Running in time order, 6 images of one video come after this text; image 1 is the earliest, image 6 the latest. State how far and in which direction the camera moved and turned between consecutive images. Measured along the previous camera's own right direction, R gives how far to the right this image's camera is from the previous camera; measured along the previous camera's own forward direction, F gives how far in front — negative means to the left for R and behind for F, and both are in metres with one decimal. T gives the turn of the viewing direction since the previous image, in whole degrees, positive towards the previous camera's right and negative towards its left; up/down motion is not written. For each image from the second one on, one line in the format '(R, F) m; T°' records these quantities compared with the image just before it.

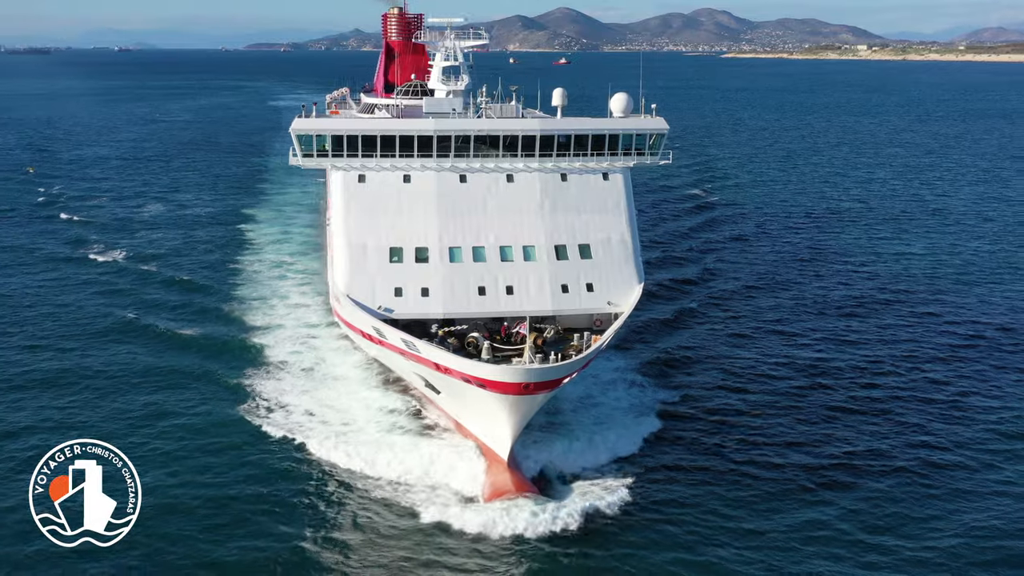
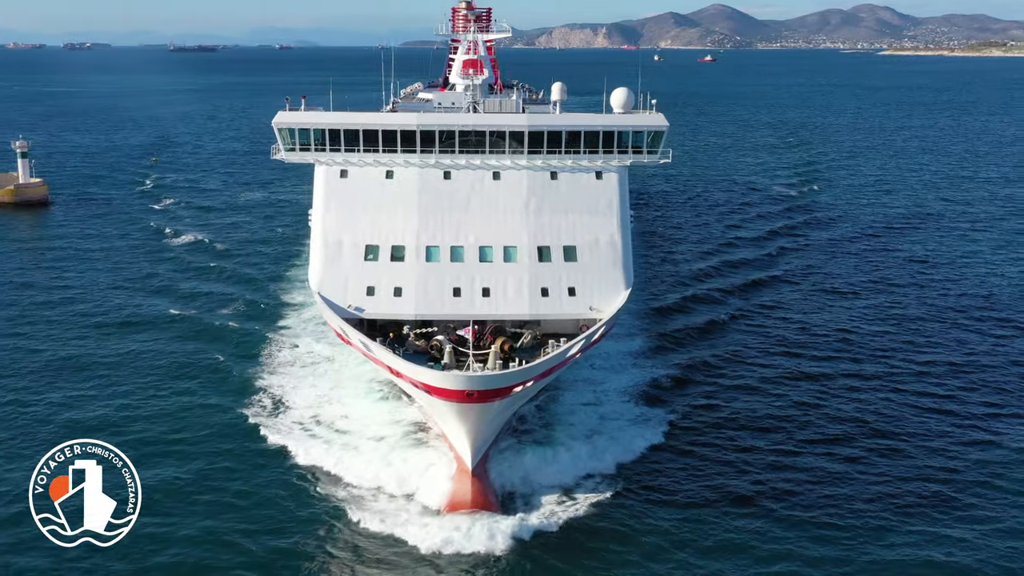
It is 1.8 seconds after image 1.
(+2.9, +1.3) m; -5°
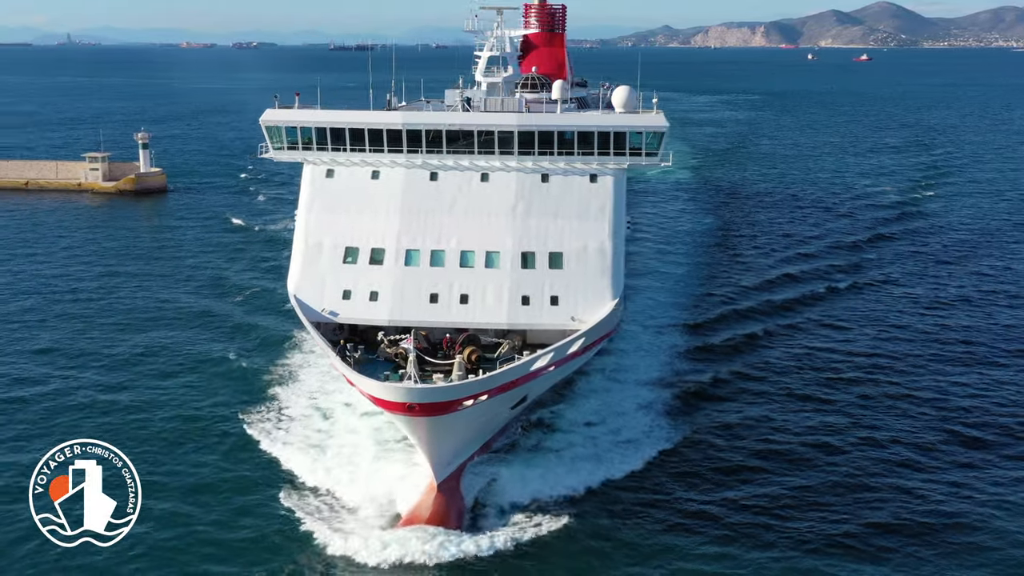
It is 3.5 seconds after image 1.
(+2.8, +1.3) m; -5°
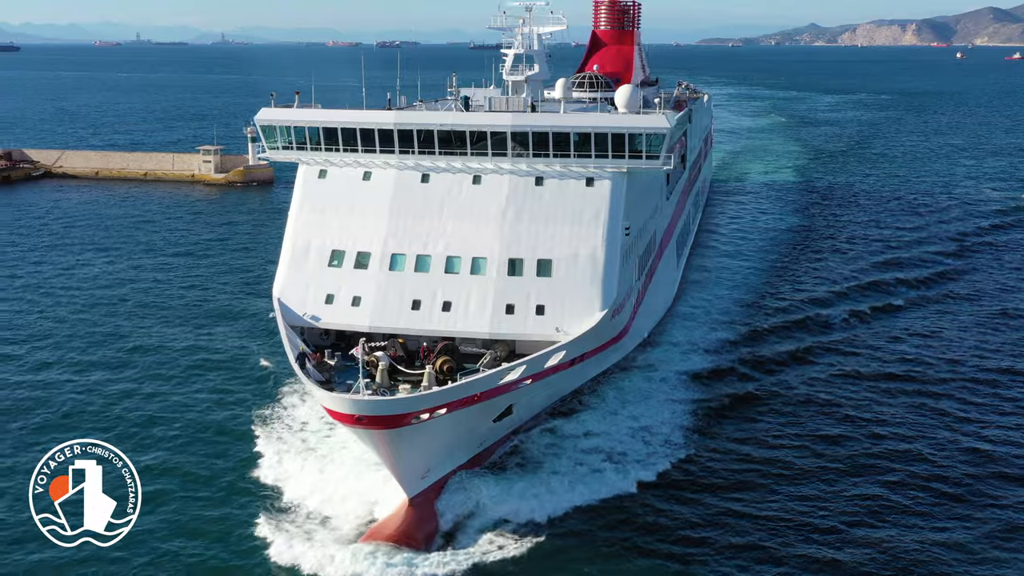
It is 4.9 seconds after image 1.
(+2.5, +1.1) m; -5°
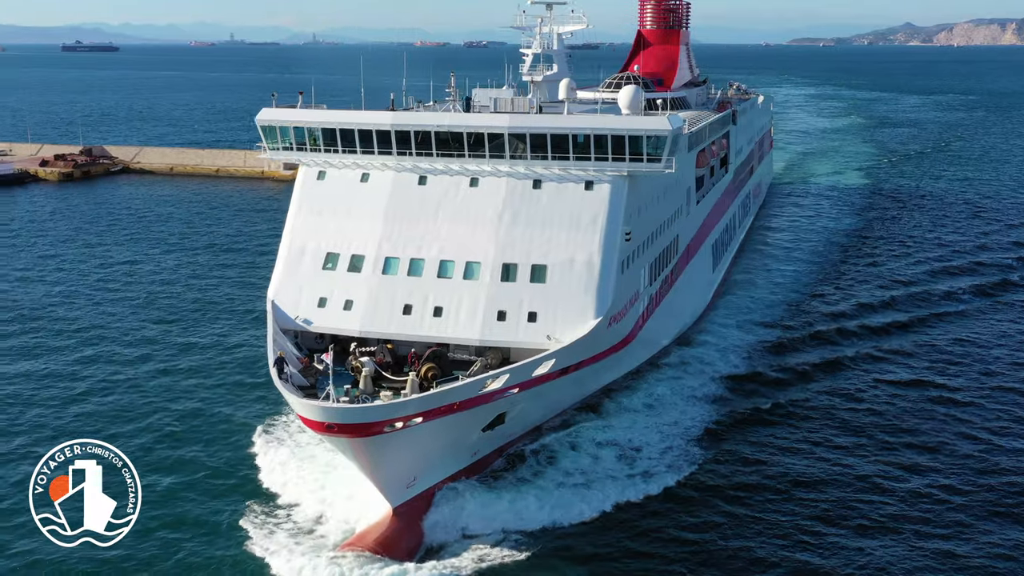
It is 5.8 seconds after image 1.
(+1.5, +0.6) m; -3°
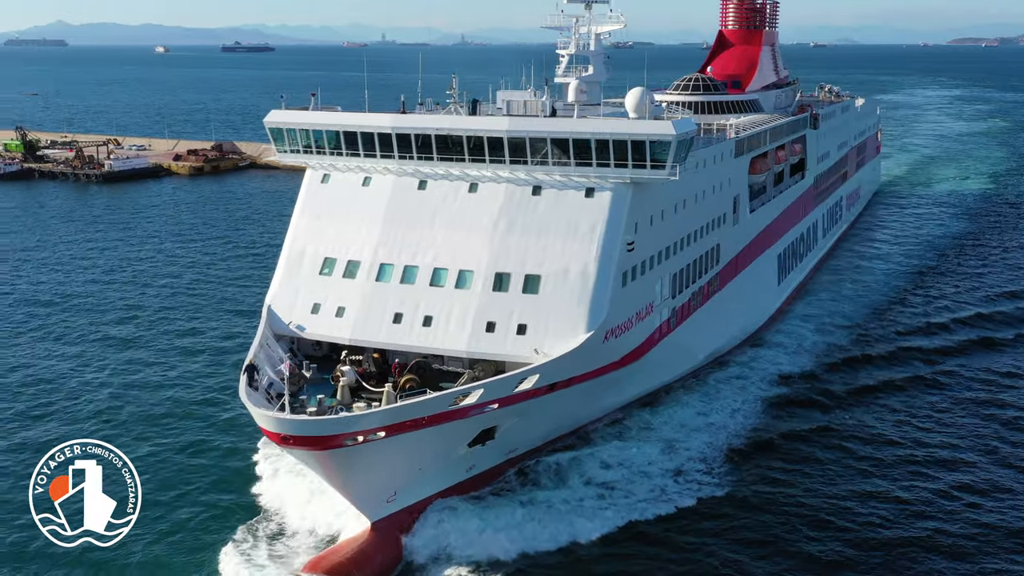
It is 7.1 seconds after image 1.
(+2.3, +1.0) m; -5°
